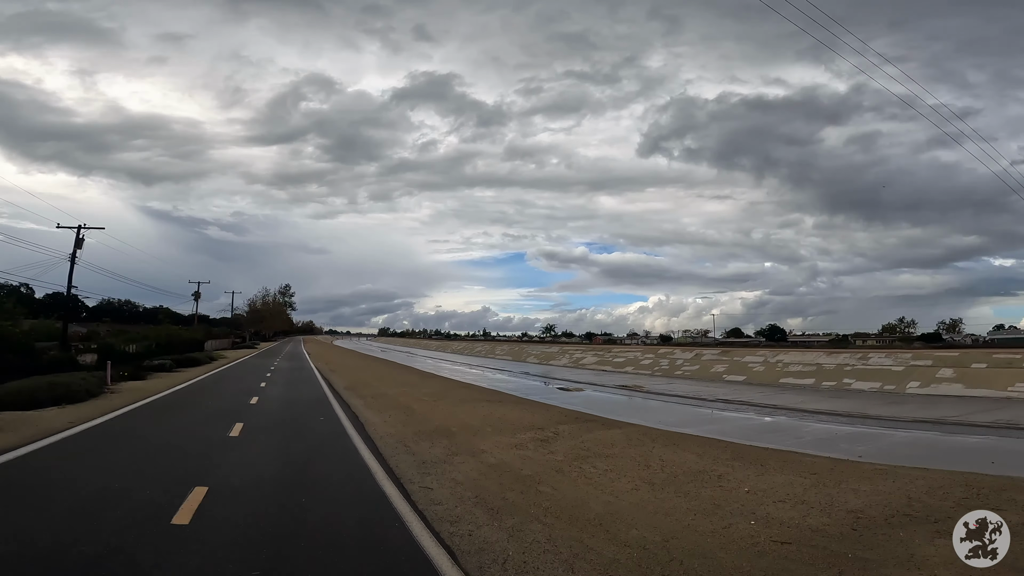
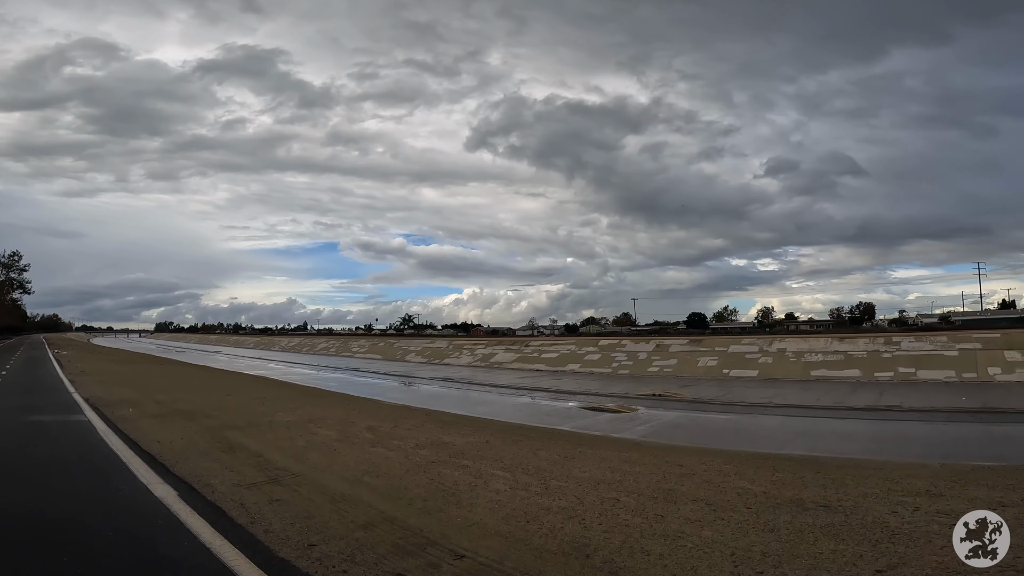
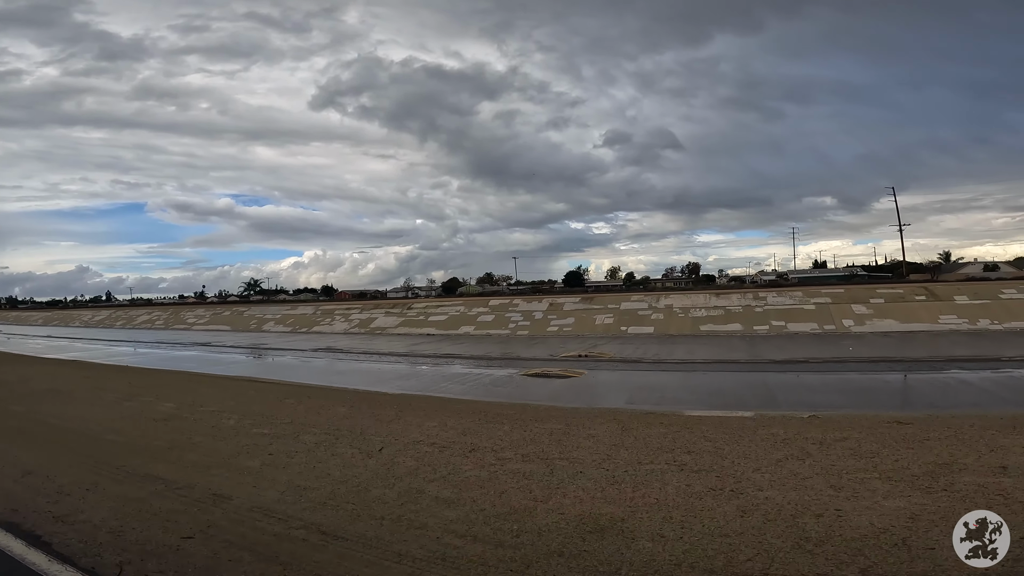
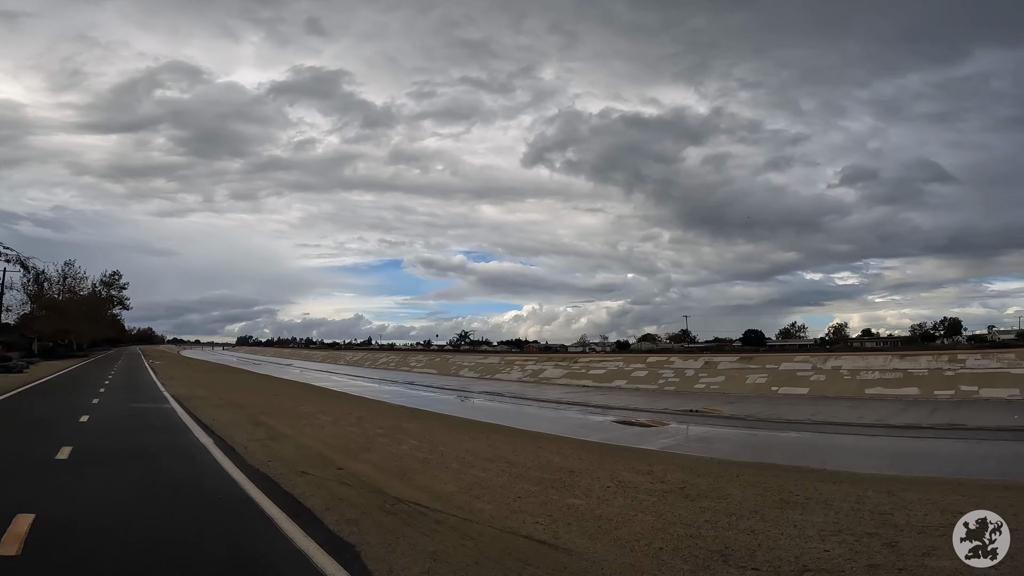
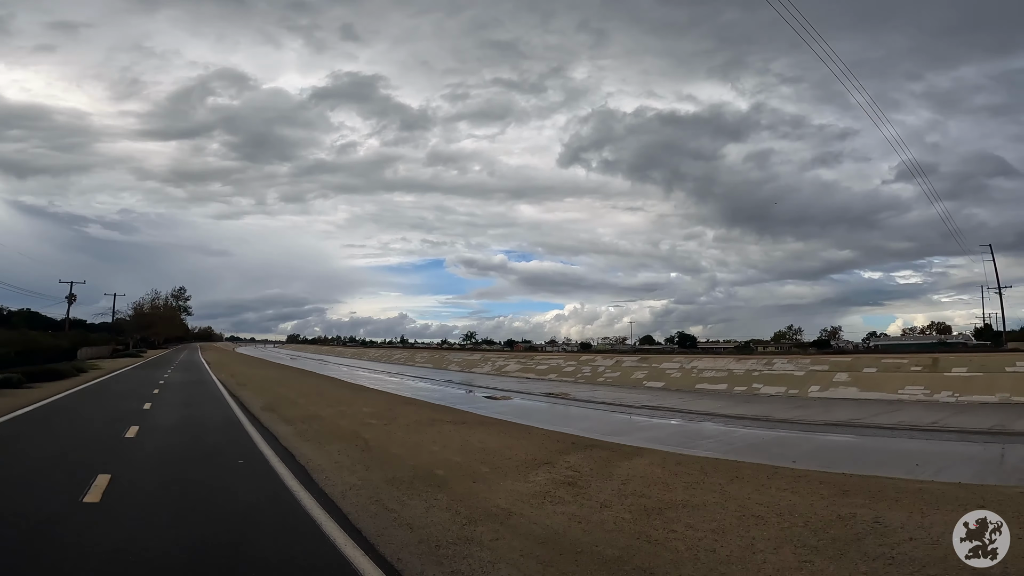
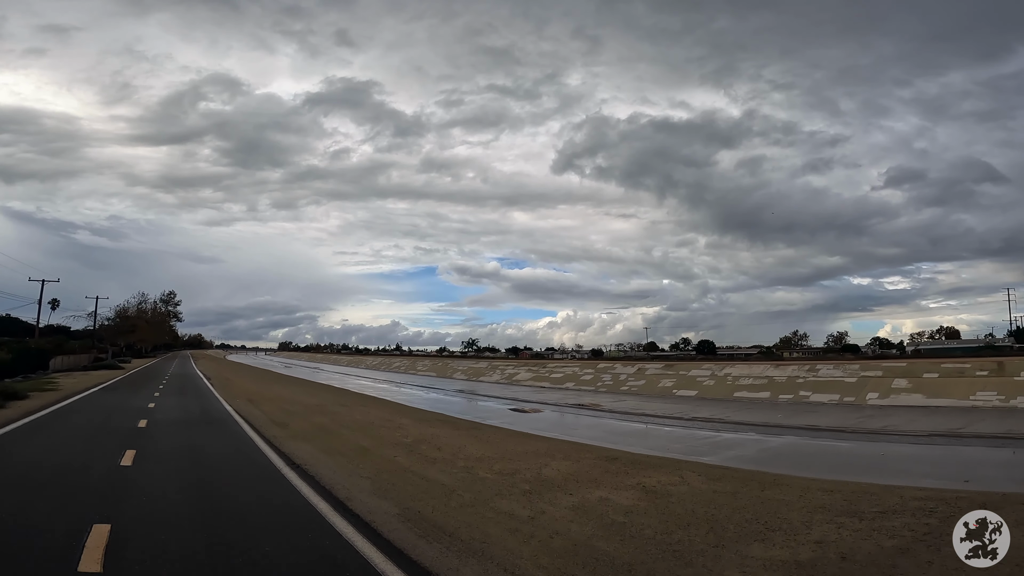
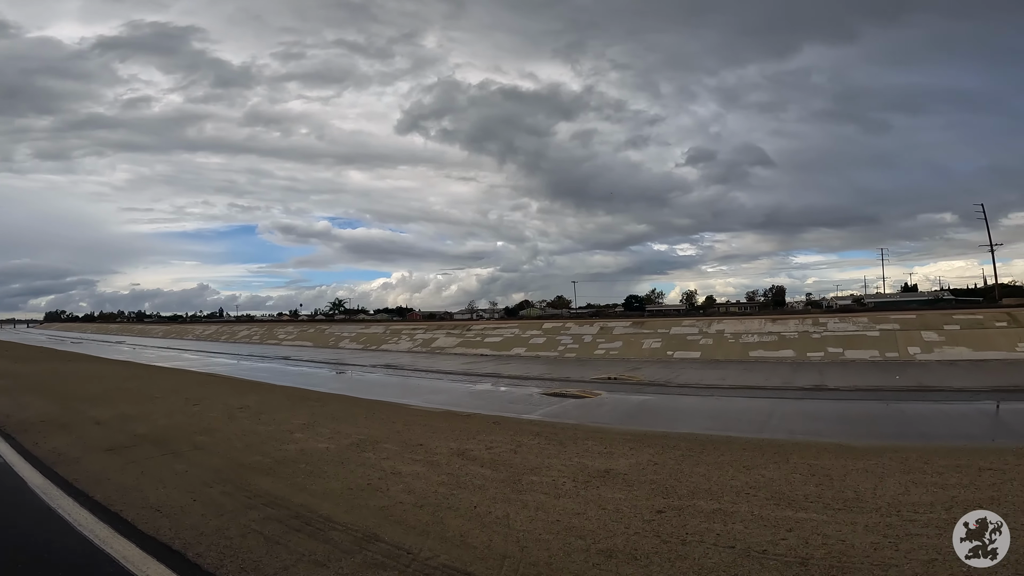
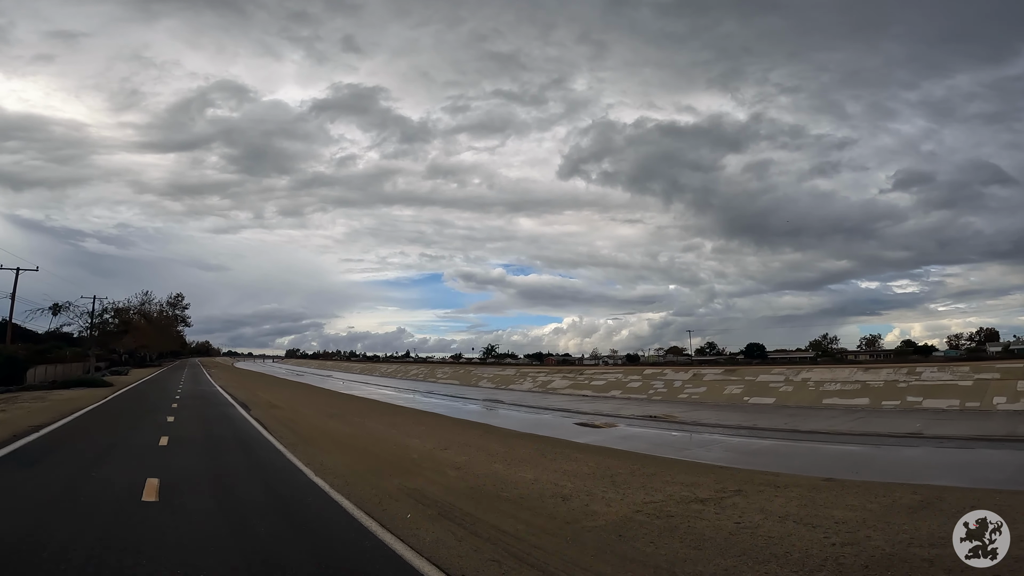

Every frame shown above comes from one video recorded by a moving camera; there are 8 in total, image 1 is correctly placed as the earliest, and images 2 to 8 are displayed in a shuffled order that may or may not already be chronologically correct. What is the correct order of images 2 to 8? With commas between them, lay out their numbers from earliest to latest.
5, 6, 8, 4, 2, 7, 3
